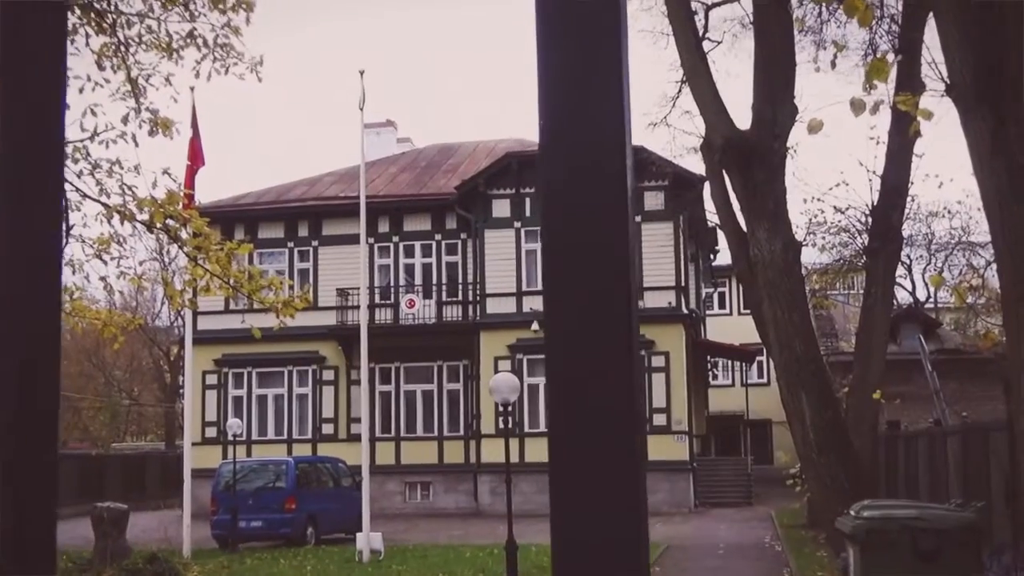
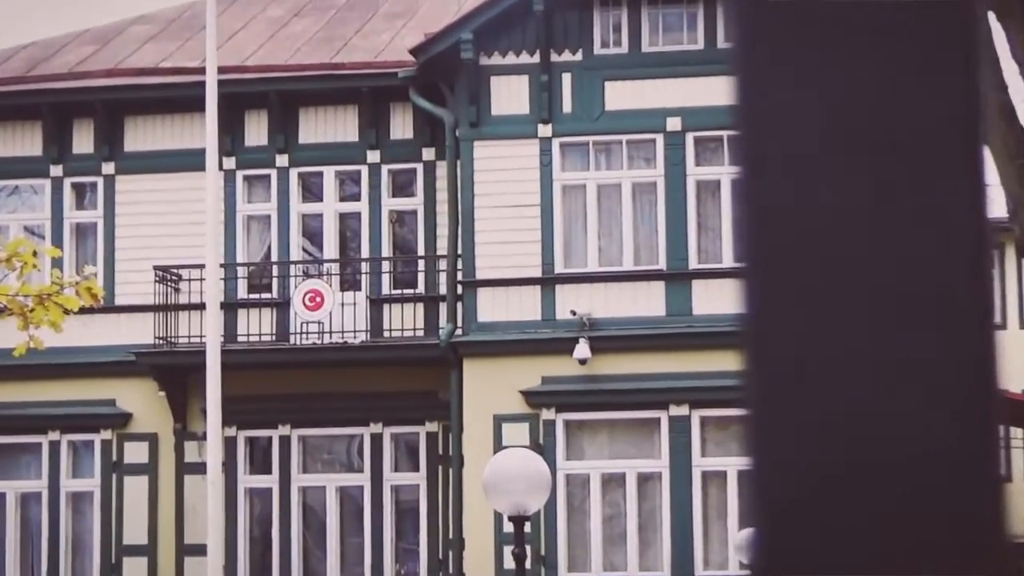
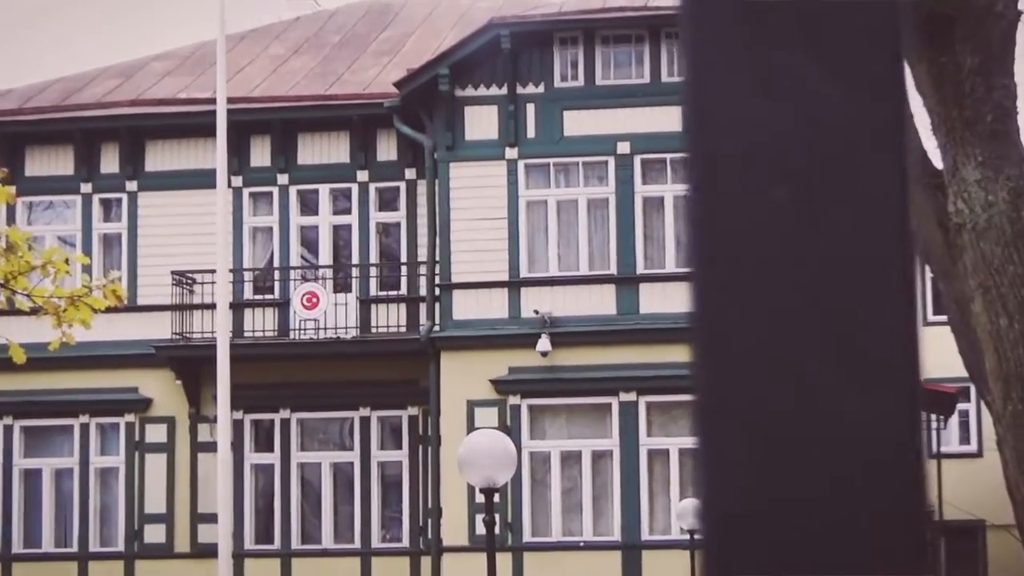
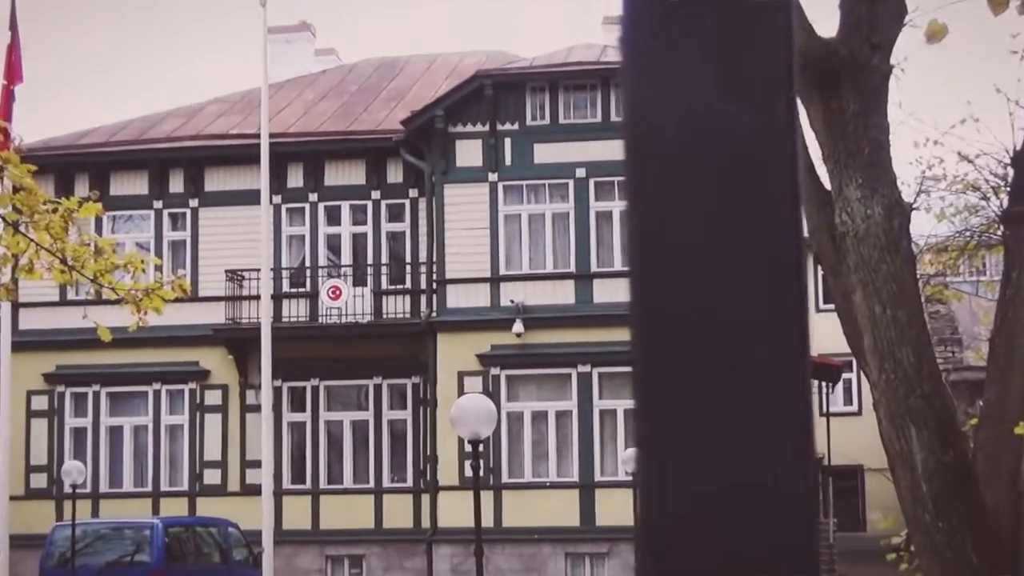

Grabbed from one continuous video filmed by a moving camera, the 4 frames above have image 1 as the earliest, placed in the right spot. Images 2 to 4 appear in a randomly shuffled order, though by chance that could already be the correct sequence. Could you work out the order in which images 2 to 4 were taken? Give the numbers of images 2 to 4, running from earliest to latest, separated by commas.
4, 3, 2
